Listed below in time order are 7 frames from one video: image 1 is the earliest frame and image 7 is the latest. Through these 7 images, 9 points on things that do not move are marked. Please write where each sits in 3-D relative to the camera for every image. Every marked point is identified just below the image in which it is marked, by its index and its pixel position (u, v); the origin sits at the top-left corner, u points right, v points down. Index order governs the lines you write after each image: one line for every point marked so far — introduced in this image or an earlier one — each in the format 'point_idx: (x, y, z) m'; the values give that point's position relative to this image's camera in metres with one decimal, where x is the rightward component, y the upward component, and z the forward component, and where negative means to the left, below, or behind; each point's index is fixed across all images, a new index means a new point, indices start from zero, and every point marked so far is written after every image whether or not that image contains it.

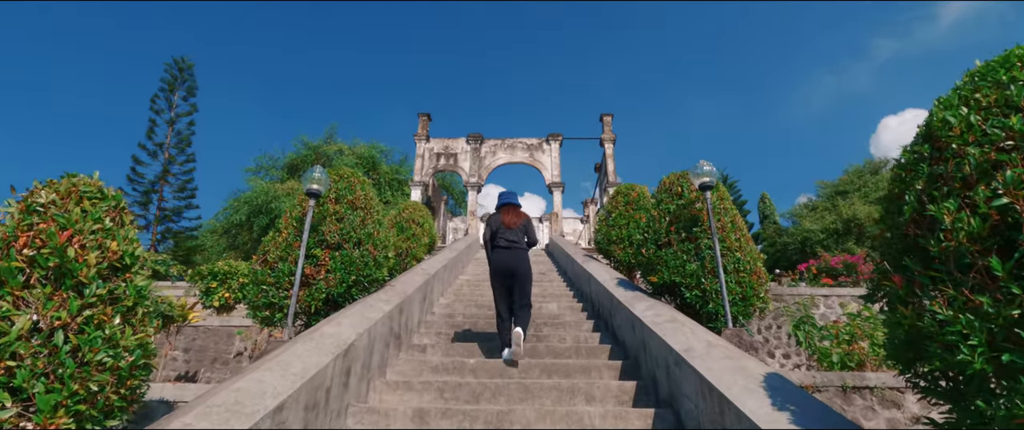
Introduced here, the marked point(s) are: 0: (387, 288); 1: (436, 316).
0: (-1.4, -0.8, +5.0) m
1: (-1.0, -1.4, +6.2) m
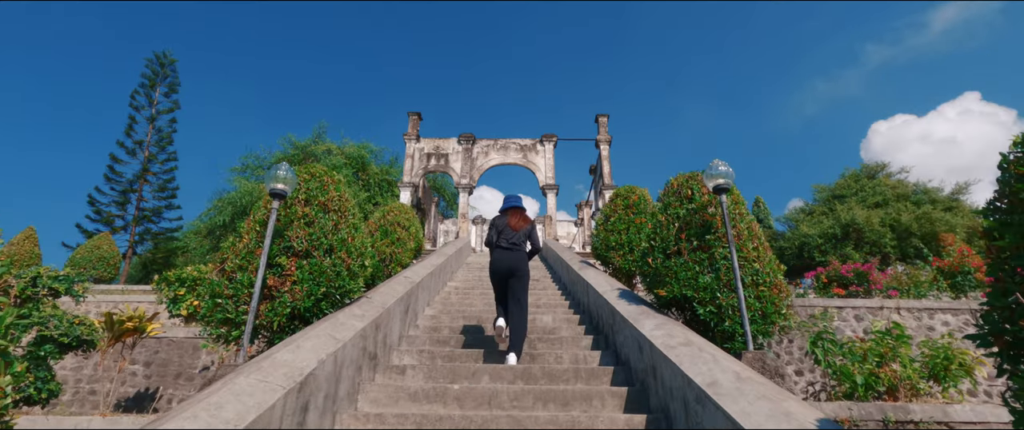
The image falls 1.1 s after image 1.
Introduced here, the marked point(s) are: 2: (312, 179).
0: (-1.5, -0.8, +4.4) m
1: (-1.1, -1.4, +5.6) m
2: (-2.0, +0.4, +4.6) m
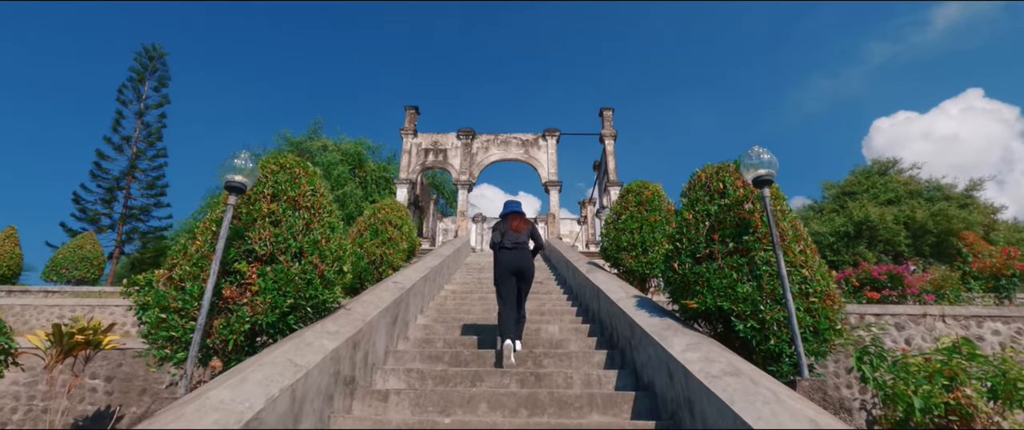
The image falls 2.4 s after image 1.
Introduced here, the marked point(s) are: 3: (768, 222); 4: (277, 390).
0: (-1.4, -0.8, +3.8) m
1: (-1.1, -1.4, +5.0) m
2: (-2.0, +0.4, +4.0) m
3: (+2.0, -0.1, +3.6) m
4: (-1.2, -0.9, +2.4) m
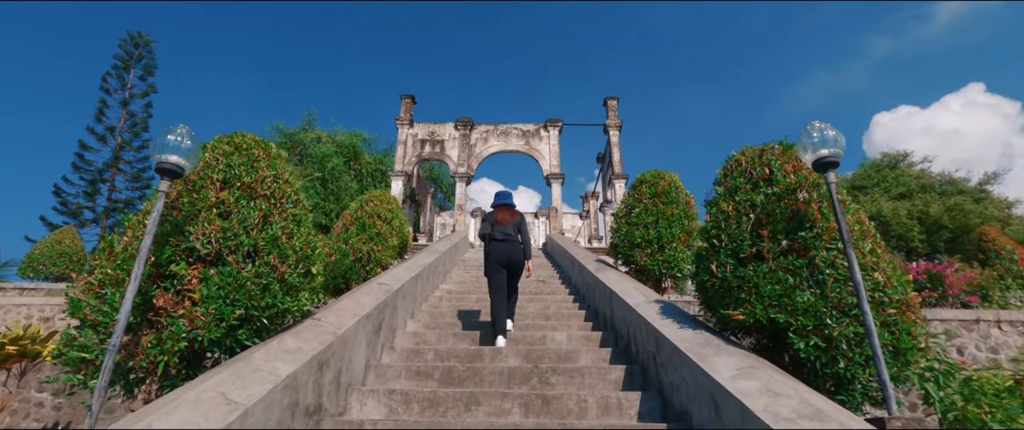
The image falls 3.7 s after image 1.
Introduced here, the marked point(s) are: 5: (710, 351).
0: (-1.4, -0.8, +3.1) m
1: (-1.1, -1.3, +4.3) m
2: (-2.0, +0.4, +3.3) m
3: (+2.0, 0.0, +3.0) m
4: (-1.2, -0.9, +1.8) m
5: (+1.2, -0.9, +2.9) m
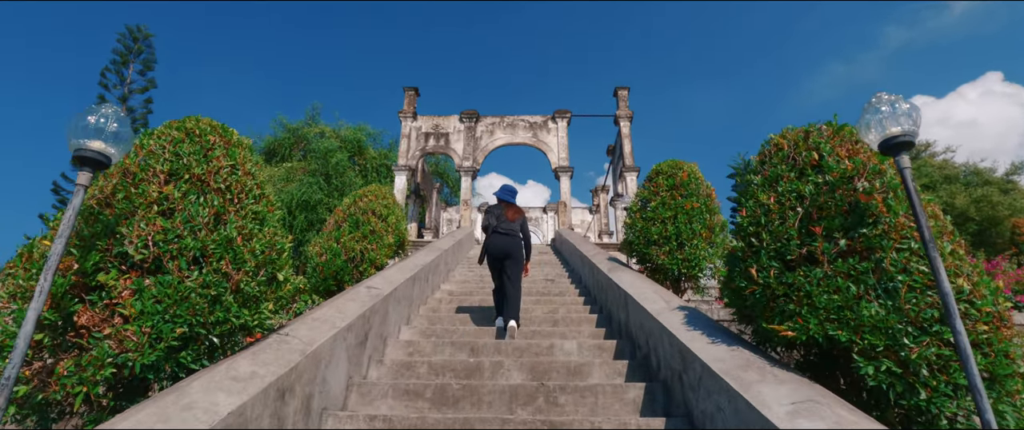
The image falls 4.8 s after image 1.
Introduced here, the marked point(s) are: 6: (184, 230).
0: (-1.4, -0.7, +2.6) m
1: (-1.1, -1.3, +3.8) m
2: (-2.0, +0.5, +2.8) m
3: (+2.0, 0.0, +2.4) m
4: (-1.3, -0.9, +1.3) m
5: (+1.2, -0.8, +2.4) m
6: (-1.8, -0.1, +2.5) m
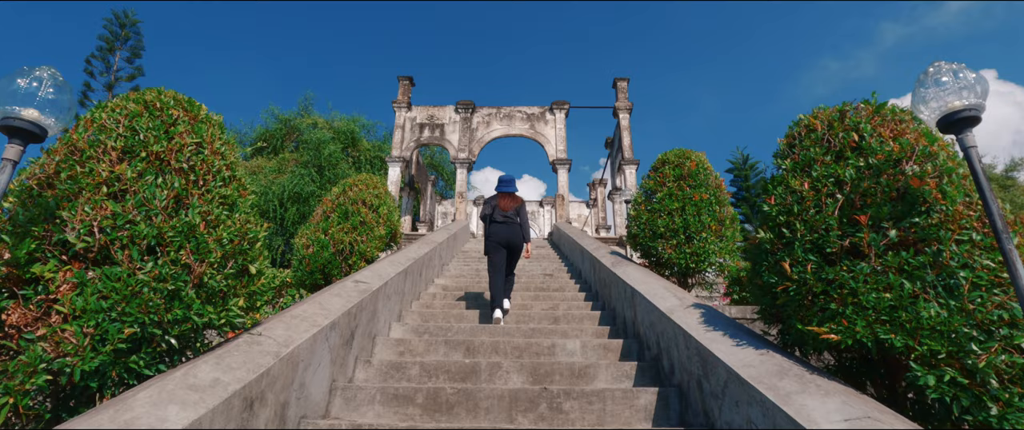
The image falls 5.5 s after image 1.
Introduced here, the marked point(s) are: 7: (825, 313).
0: (-1.4, -0.7, +2.3) m
1: (-1.1, -1.2, +3.5) m
2: (-2.0, +0.5, +2.5) m
3: (+2.0, +0.1, +2.1) m
4: (-1.2, -0.8, +1.0) m
5: (+1.2, -0.8, +2.1) m
6: (-1.8, 0.0, +2.2) m
7: (+1.5, -0.5, +2.2) m
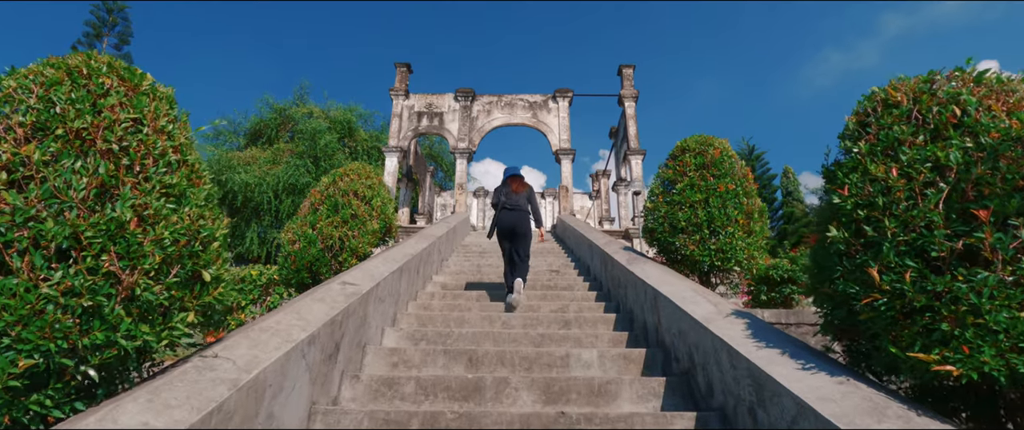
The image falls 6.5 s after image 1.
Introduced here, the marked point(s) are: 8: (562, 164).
0: (-1.3, -0.6, +1.8) m
1: (-1.0, -1.2, +3.1) m
2: (-1.9, +0.6, +2.0) m
3: (+2.1, +0.1, +1.6) m
4: (-1.2, -0.8, +0.5) m
5: (+1.3, -0.7, +1.6) m
6: (-1.7, 0.0, +1.7) m
7: (+1.5, -0.4, +1.7) m
8: (+1.6, +1.6, +14.5) m
